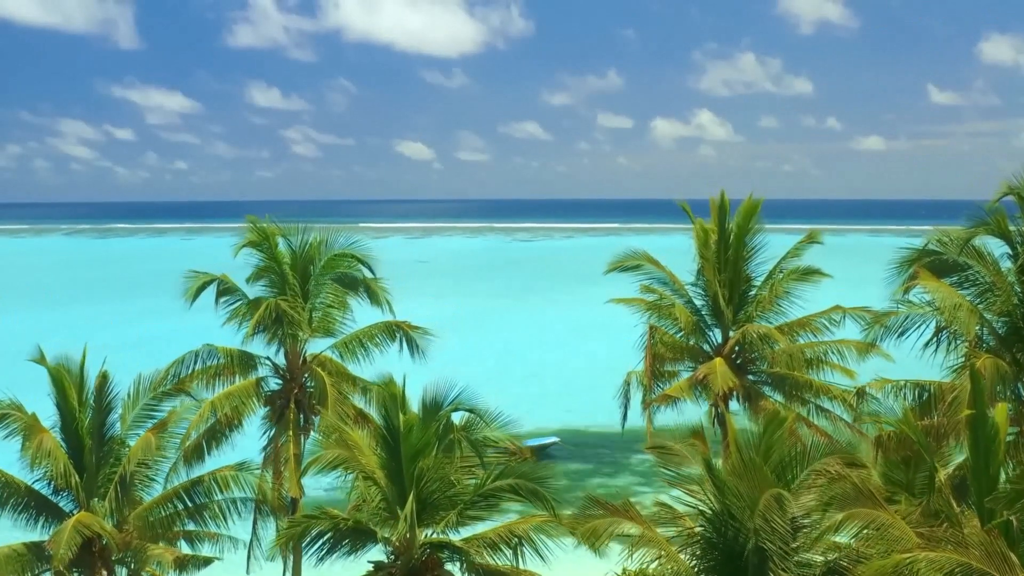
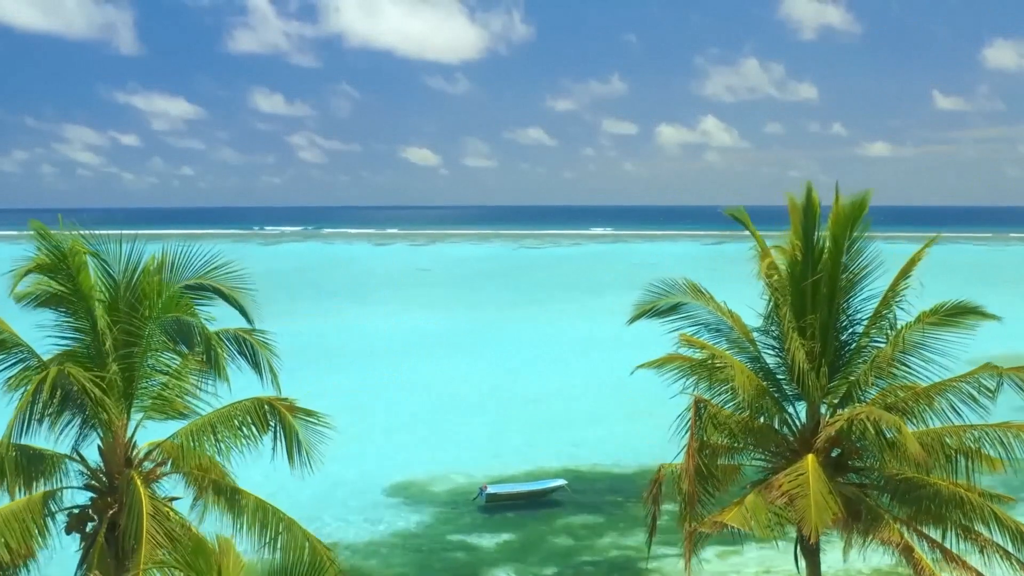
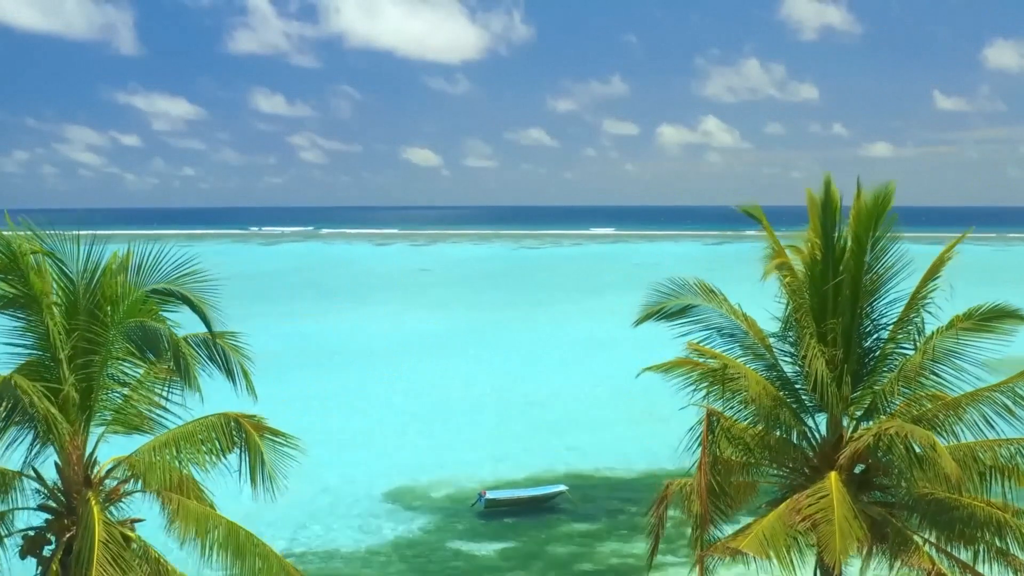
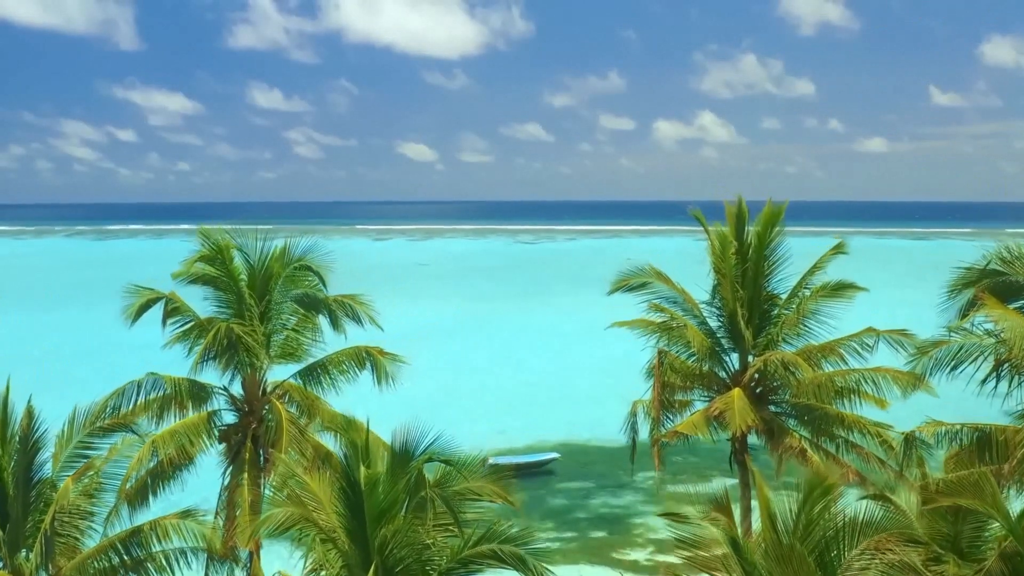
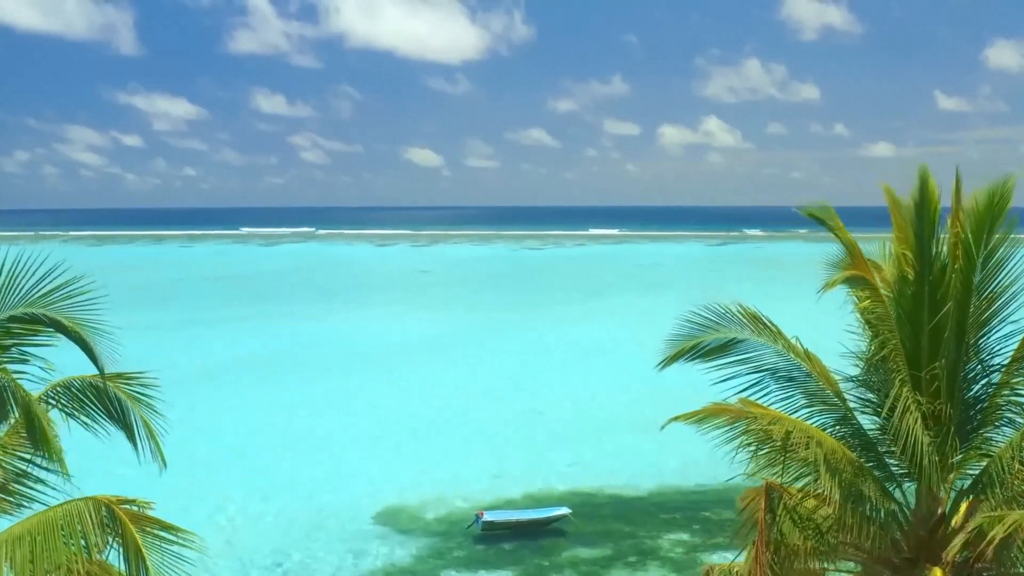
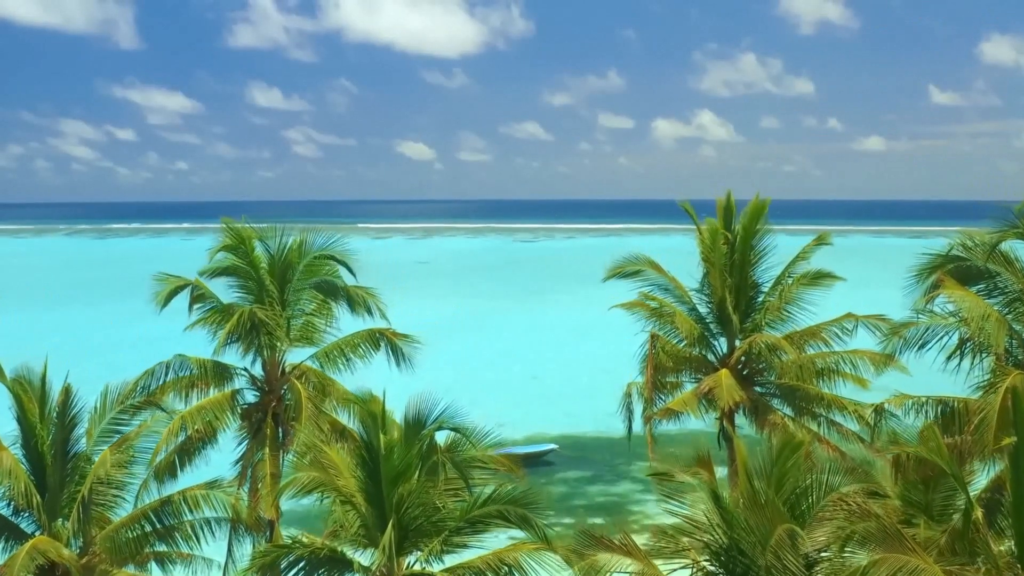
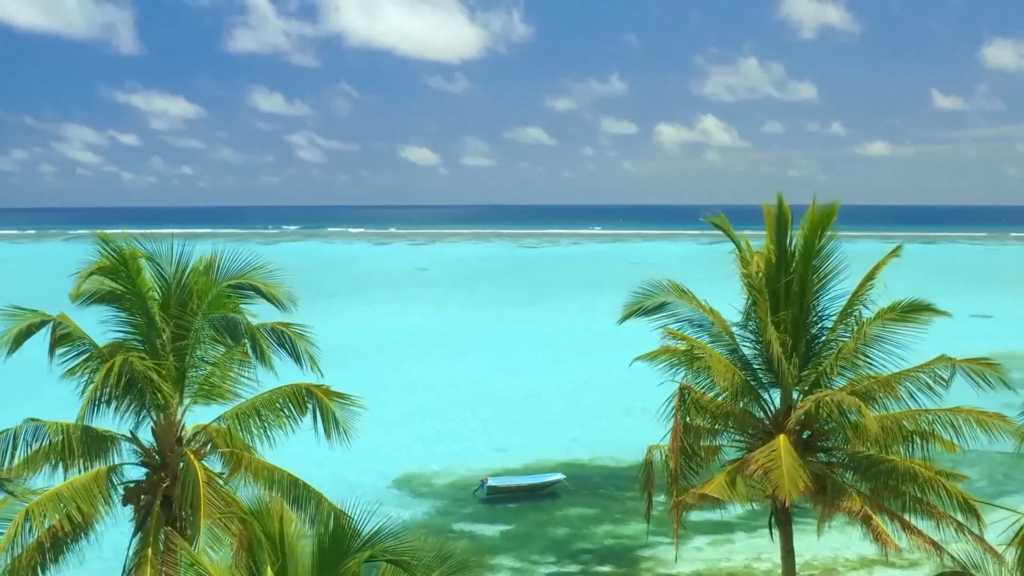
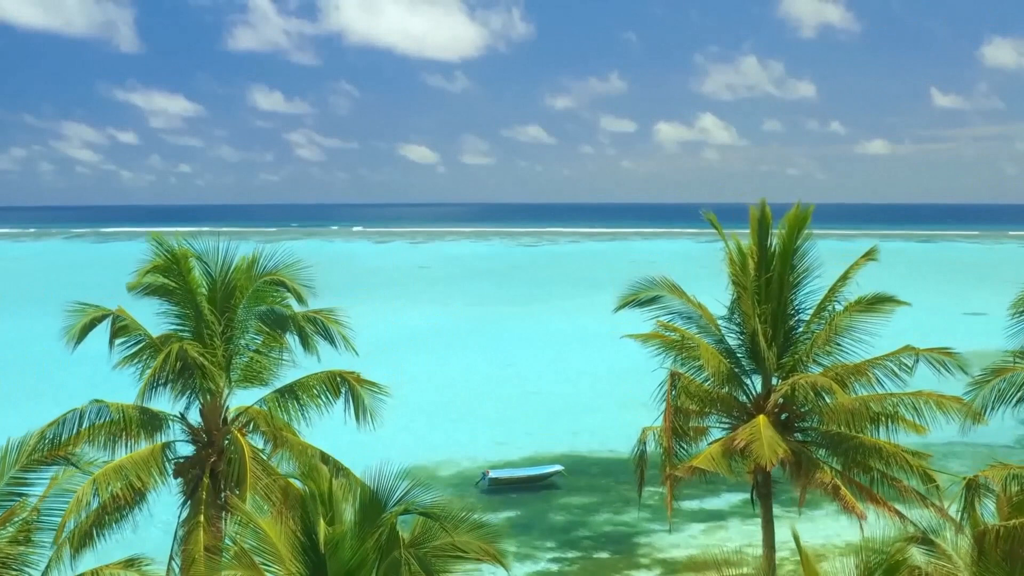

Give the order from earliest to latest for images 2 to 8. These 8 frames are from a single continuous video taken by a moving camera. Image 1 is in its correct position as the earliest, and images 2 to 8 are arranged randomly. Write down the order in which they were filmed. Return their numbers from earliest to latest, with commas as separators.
6, 4, 8, 7, 2, 3, 5
